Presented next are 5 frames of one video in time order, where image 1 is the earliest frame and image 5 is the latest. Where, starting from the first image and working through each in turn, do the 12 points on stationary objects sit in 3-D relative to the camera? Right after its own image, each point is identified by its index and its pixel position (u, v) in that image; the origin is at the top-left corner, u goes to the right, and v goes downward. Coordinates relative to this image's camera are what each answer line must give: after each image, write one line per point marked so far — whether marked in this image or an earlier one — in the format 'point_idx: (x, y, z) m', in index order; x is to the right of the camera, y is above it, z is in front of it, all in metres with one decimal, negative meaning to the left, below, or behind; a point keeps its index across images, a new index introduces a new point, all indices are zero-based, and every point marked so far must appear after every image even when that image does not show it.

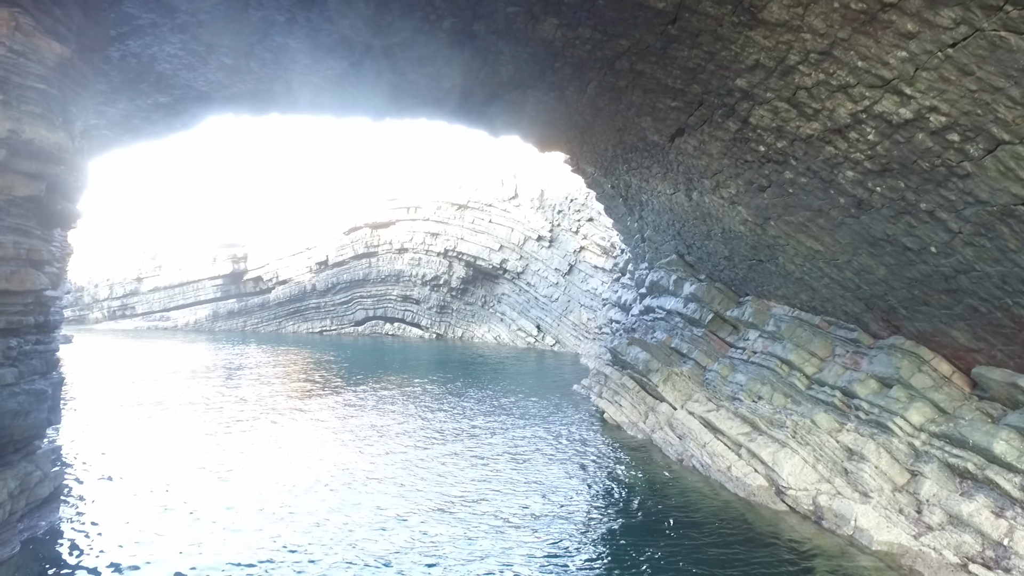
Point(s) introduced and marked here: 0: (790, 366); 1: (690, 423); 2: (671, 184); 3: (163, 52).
0: (+6.9, -1.9, +14.7) m
1: (+5.0, -3.8, +16.6) m
2: (+4.4, +2.8, +16.3) m
3: (-7.0, +4.7, +11.8) m
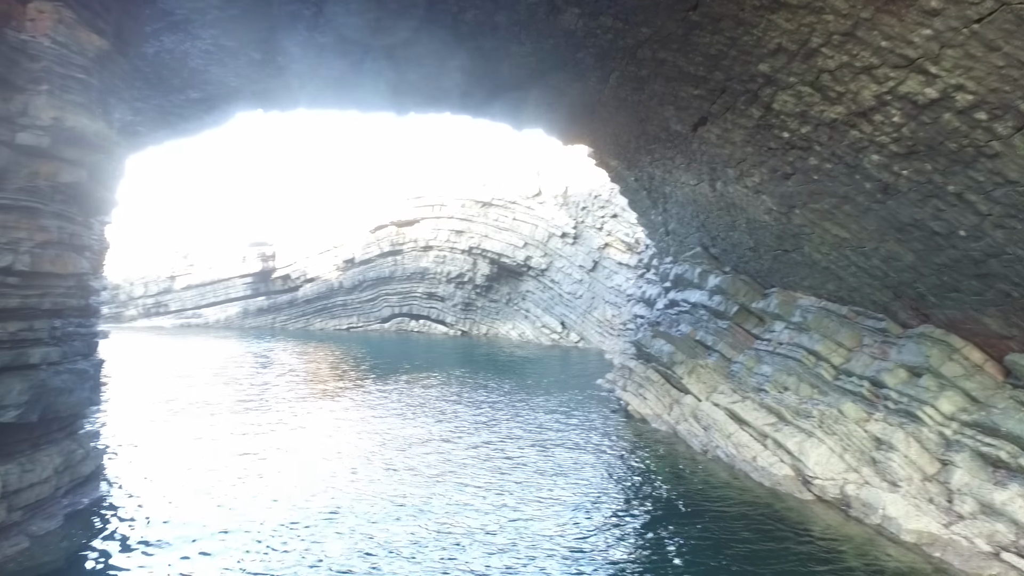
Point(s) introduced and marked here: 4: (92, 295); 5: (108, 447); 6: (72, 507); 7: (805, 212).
0: (+7.4, -1.7, +14.5) m
1: (+5.7, -3.5, +16.6) m
2: (+5.0, +3.1, +16.2) m
3: (-6.5, +4.9, +12.3) m
4: (-8.7, -0.1, +12.0) m
5: (-11.3, -4.4, +16.8) m
6: (-8.2, -4.1, +10.9) m
7: (+6.6, +1.7, +13.4) m
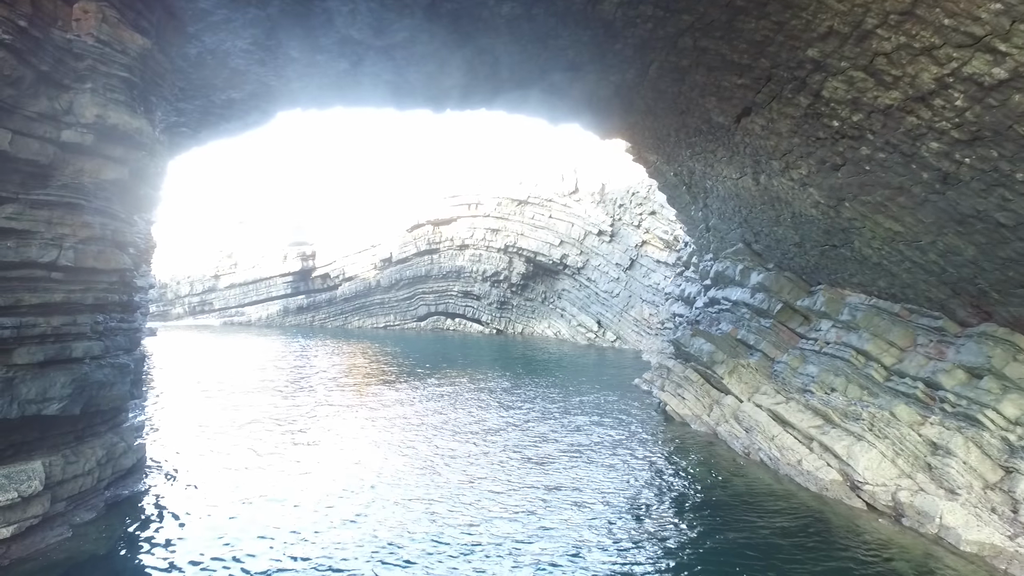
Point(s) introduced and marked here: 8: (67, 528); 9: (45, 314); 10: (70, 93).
0: (+8.3, -1.6, +13.9) m
1: (+6.6, -3.5, +16.0) m
2: (+5.9, +3.2, +15.7) m
3: (-5.8, +5.0, +12.4) m
4: (-8.0, 0.0, +12.3) m
5: (-10.3, -4.3, +17.3) m
6: (-7.5, -4.0, +11.2) m
7: (+7.4, +1.8, +12.8) m
8: (-7.2, -3.9, +9.8) m
9: (-7.6, -0.4, +9.7) m
10: (-7.2, +3.2, +9.7) m
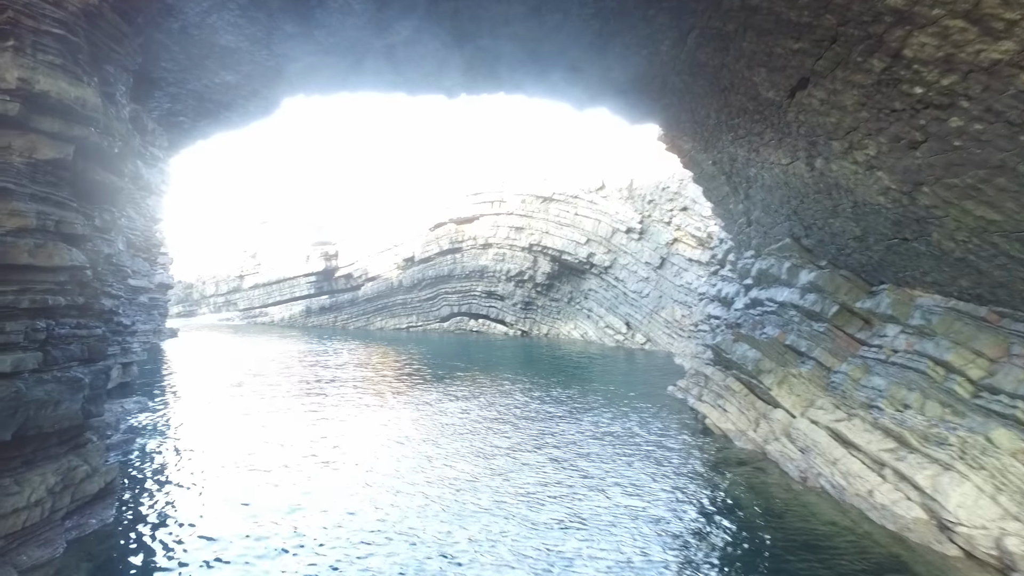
0: (+8.7, -1.6, +11.9) m
1: (+7.1, -3.5, +14.0) m
2: (+6.4, +3.2, +13.8) m
3: (-5.4, +5.0, +11.0) m
4: (-7.6, -0.1, +11.0) m
5: (-9.7, -4.4, +16.1) m
6: (-7.2, -4.0, +9.9) m
7: (+7.7, +1.8, +10.8) m
8: (-7.0, -4.0, +8.4) m
9: (-7.4, -0.5, +8.4) m
10: (-7.0, +3.1, +8.4) m
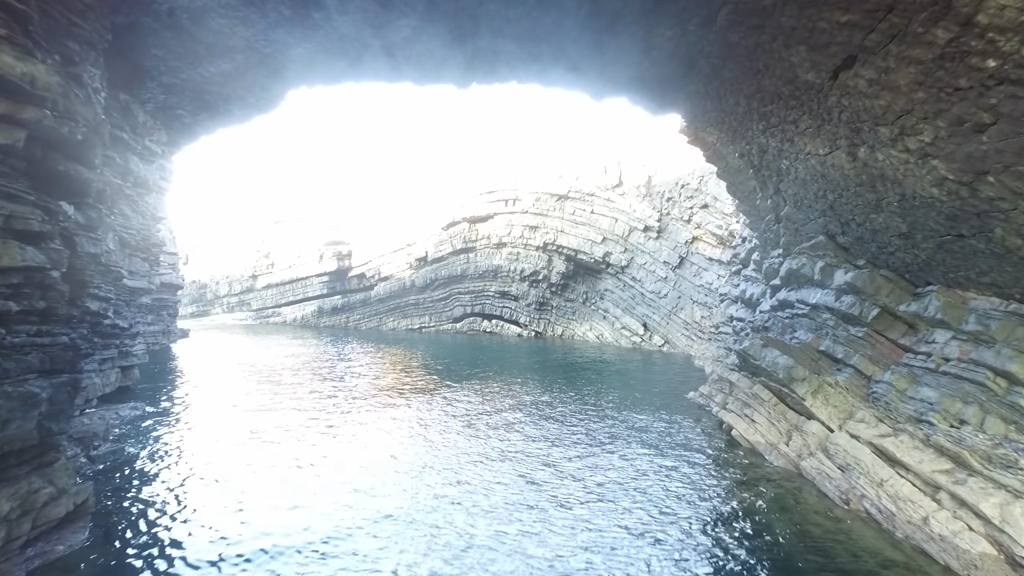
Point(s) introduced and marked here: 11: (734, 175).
0: (+8.9, -1.6, +10.6) m
1: (+7.4, -3.5, +12.8) m
2: (+6.7, +3.1, +12.6) m
3: (-5.2, +5.0, +10.1) m
4: (-7.4, -0.1, +10.1) m
5: (-9.4, -4.4, +15.3) m
6: (-7.1, -4.1, +9.0) m
7: (+7.9, +1.8, +9.6) m
8: (-6.9, -4.0, +7.6) m
9: (-7.3, -0.5, +7.6) m
10: (-6.9, +3.1, +7.5) m
11: (+6.8, +3.5, +18.3) m
